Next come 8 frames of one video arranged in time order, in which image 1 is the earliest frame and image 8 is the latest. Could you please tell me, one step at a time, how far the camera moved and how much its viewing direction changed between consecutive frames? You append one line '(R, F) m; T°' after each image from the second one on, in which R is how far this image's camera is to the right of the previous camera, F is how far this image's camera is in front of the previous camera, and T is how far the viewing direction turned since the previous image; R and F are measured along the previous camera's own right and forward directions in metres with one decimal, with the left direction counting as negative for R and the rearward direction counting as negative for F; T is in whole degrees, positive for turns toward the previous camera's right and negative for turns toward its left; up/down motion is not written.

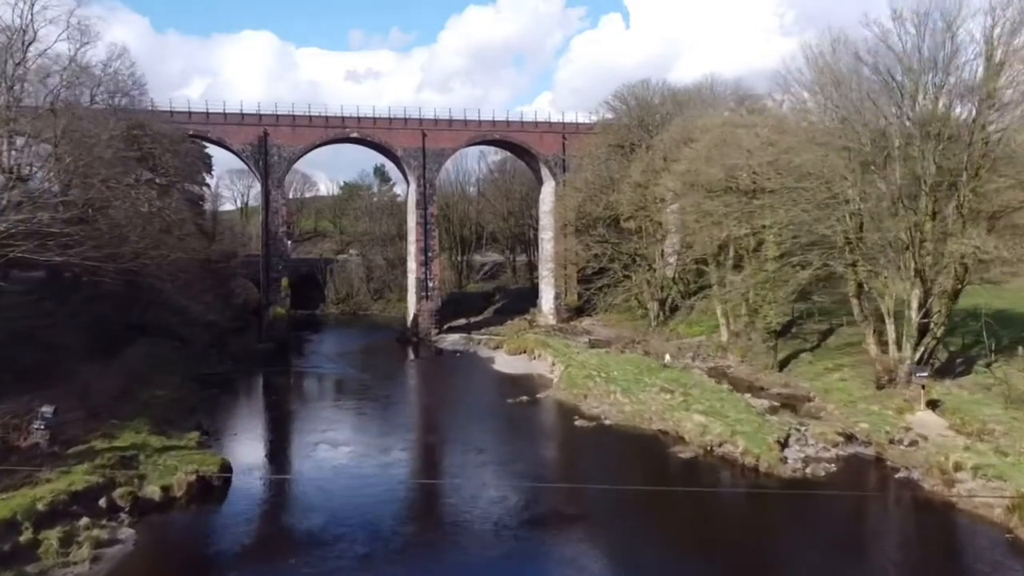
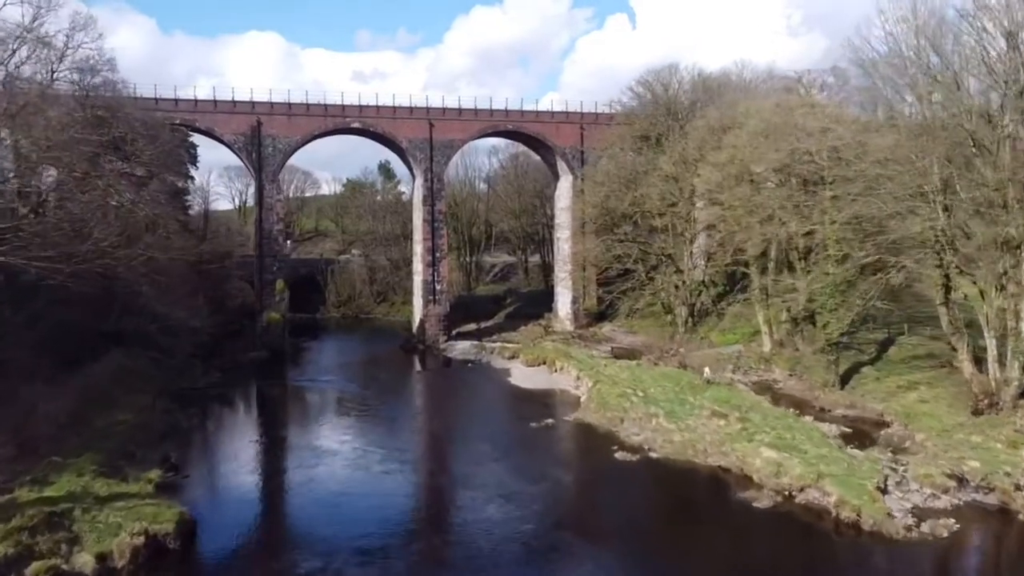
(-0.4, +2.5) m; 0°
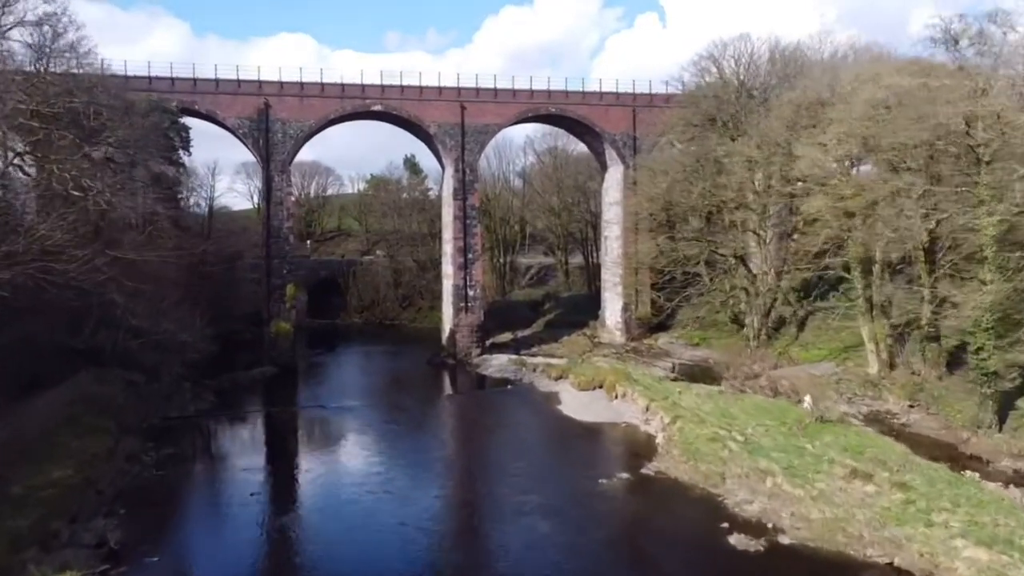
(-0.5, +3.7) m; -2°
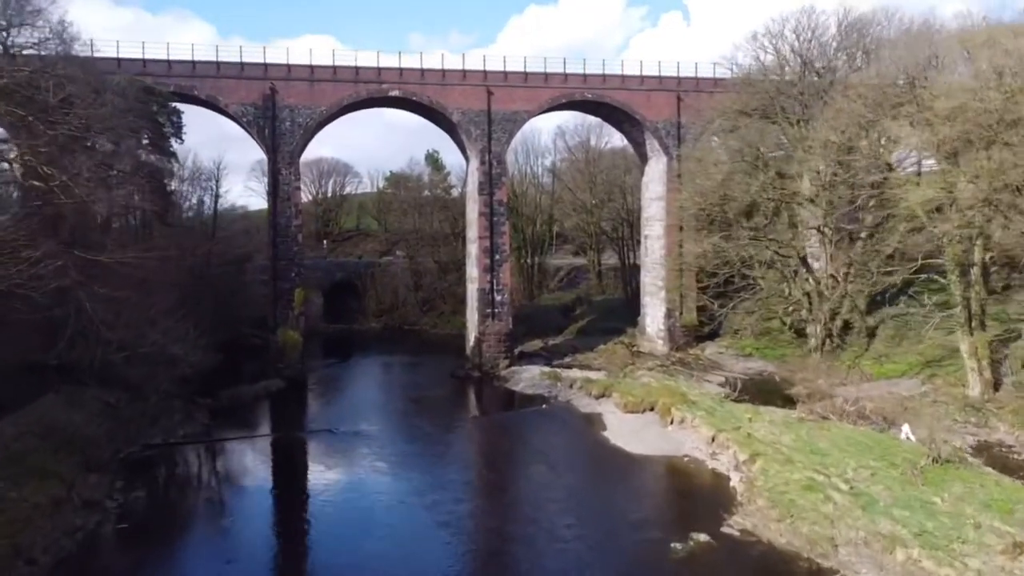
(-0.3, +2.5) m; -2°
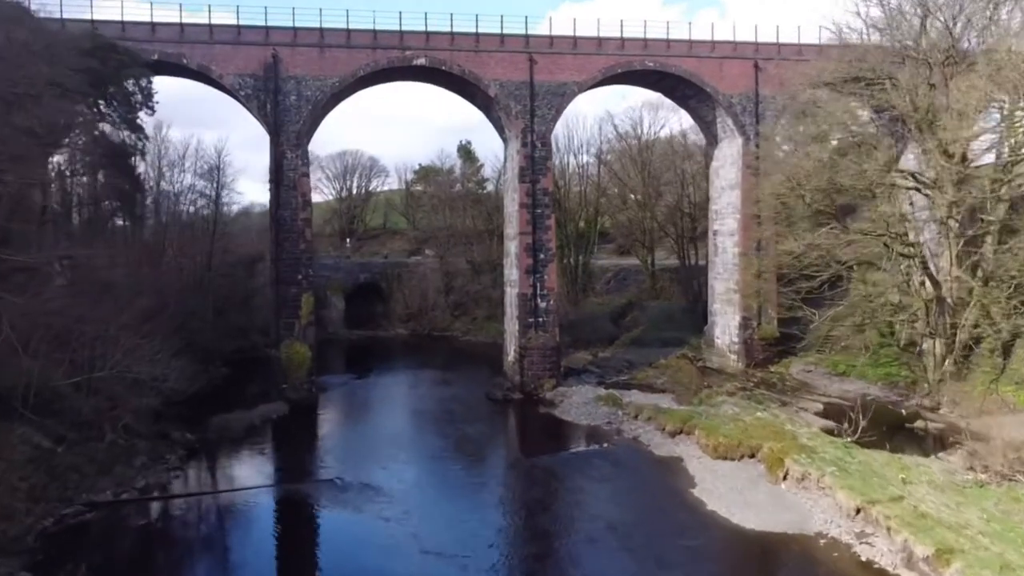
(-0.4, +3.6) m; -2°
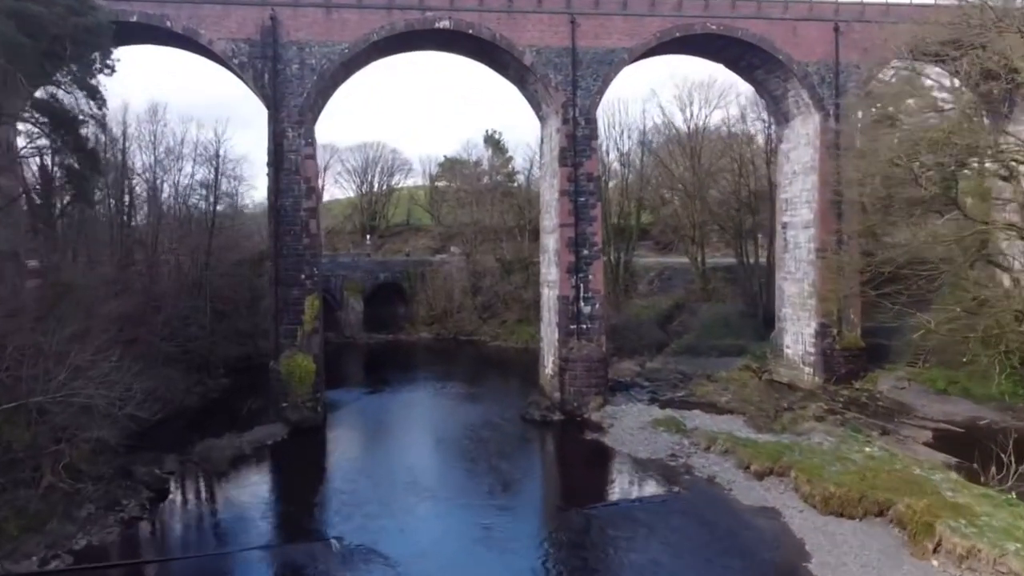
(-0.3, +2.8) m; -2°
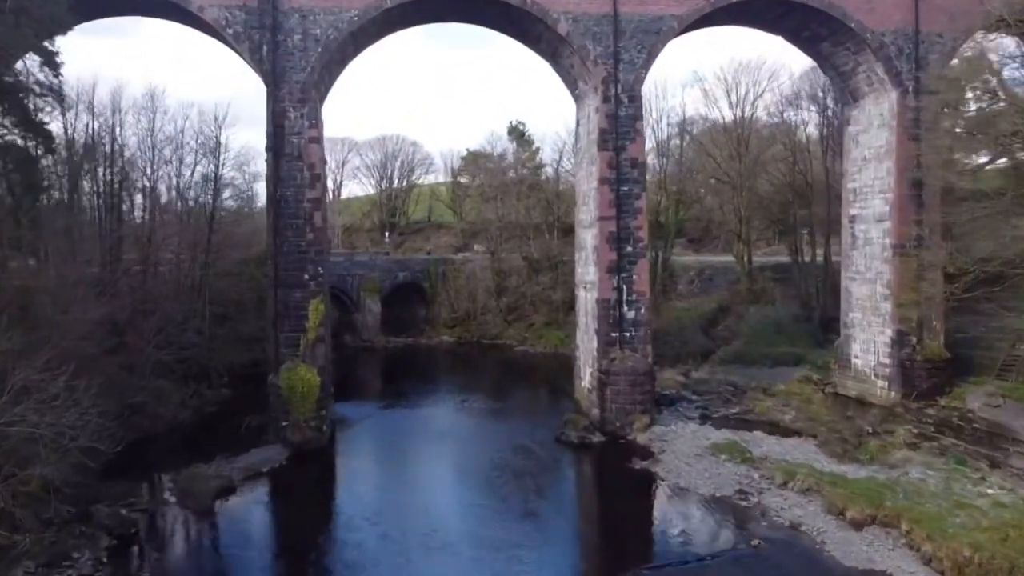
(-0.2, +2.0) m; -2°
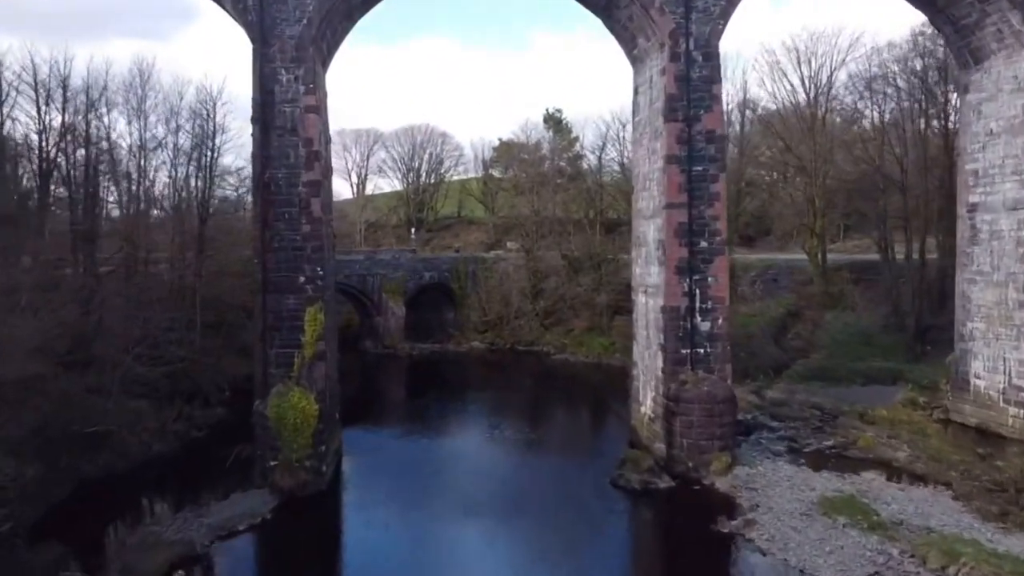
(-0.2, +2.8) m; -2°
